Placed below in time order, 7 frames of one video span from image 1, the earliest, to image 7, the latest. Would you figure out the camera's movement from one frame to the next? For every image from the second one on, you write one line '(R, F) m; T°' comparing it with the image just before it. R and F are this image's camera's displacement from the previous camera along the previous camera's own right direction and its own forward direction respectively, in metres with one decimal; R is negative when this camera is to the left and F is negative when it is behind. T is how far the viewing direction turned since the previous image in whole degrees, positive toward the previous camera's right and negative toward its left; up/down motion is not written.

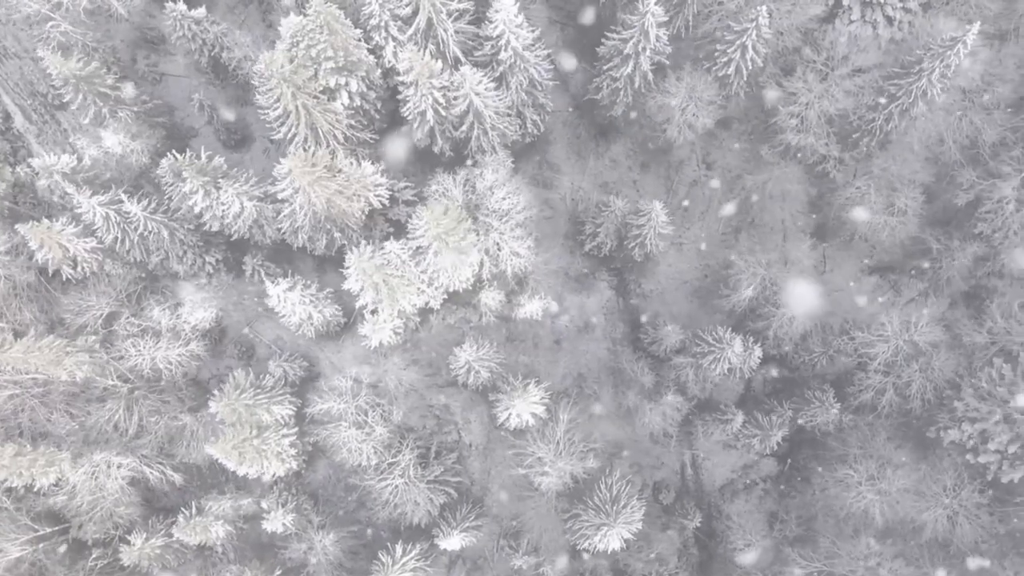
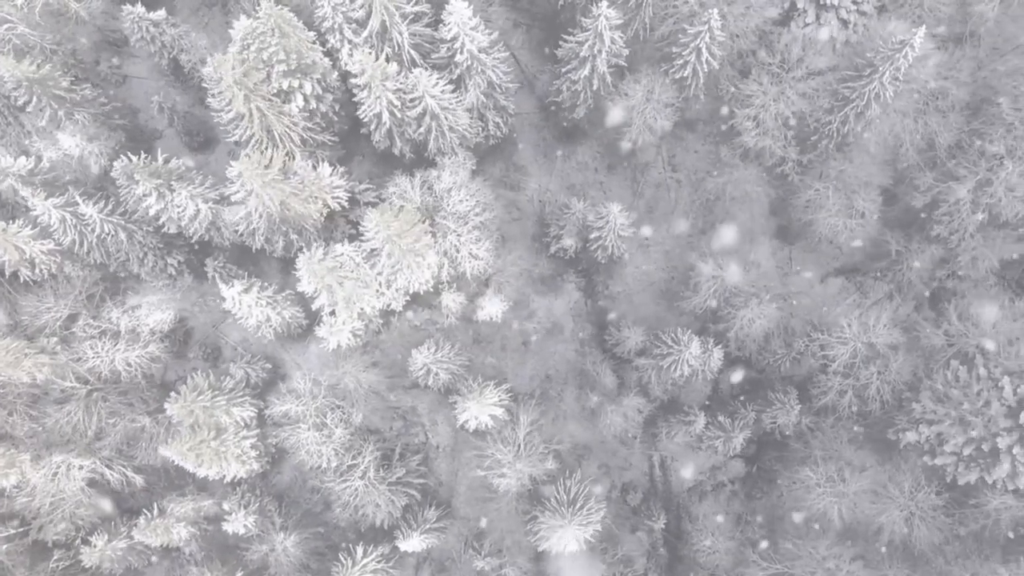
(+1.3, 0.0) m; 0°
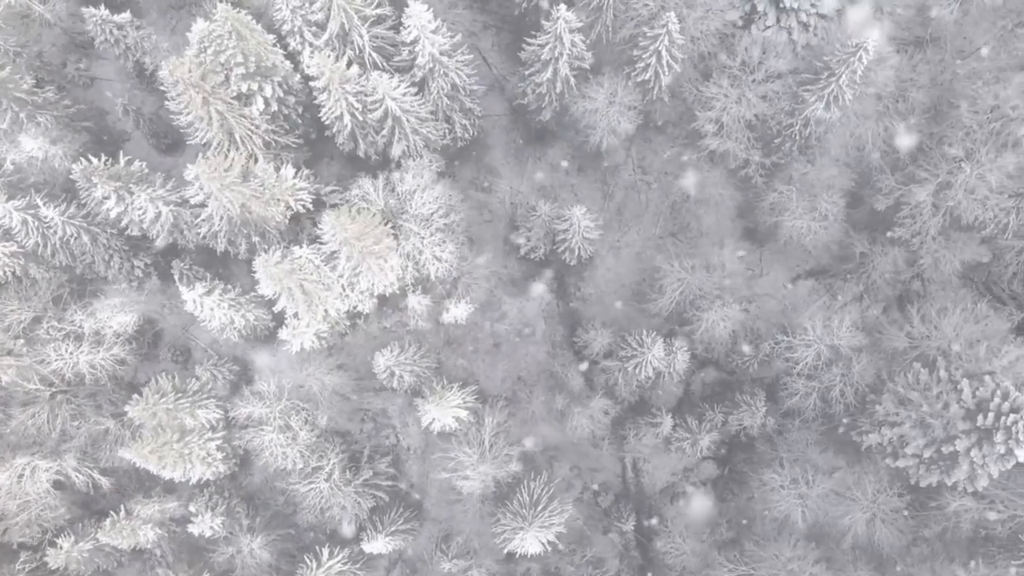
(+1.1, 0.0) m; 0°
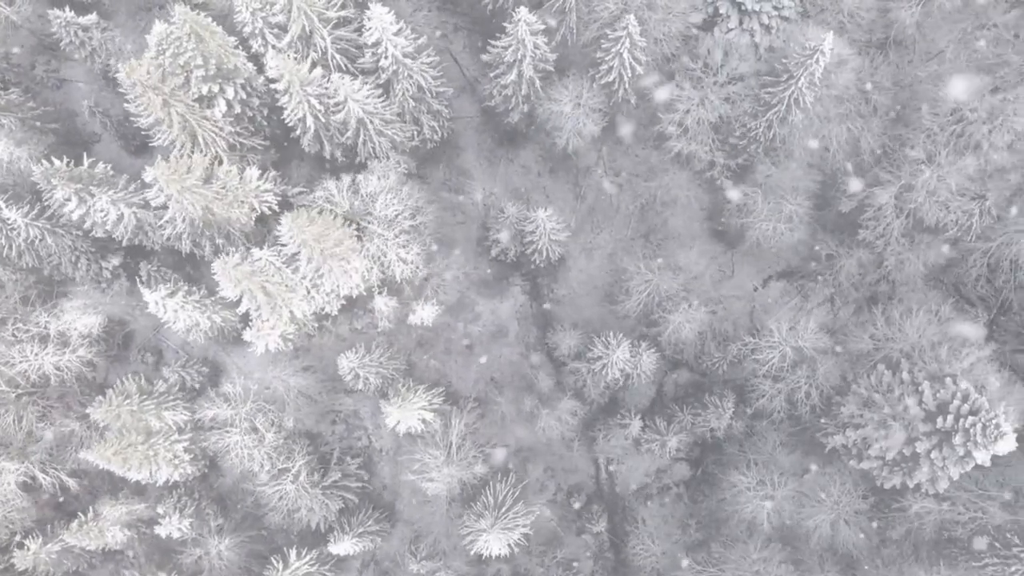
(+1.1, 0.0) m; 0°
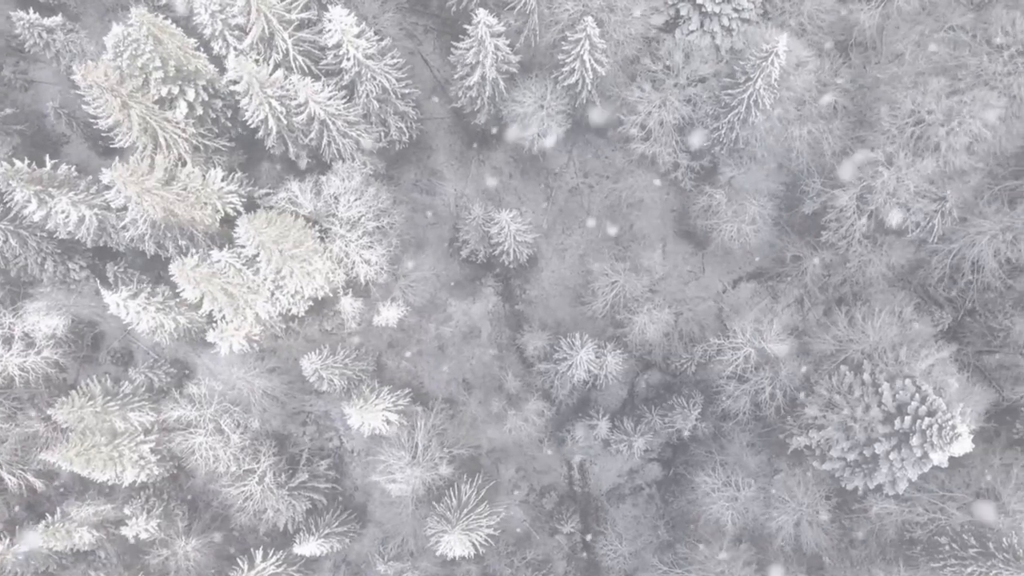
(+1.1, 0.0) m; 0°
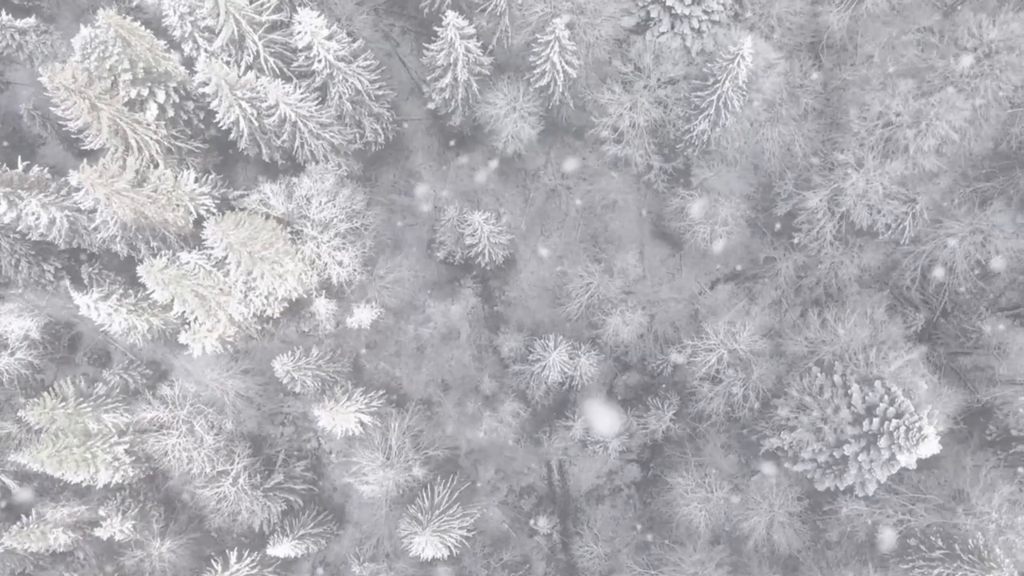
(+0.8, 0.0) m; 0°
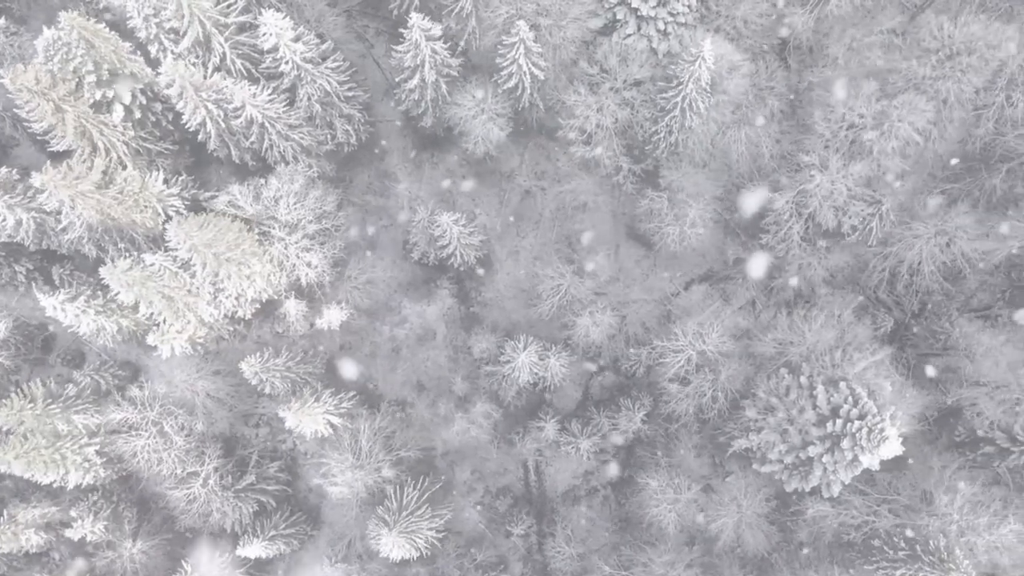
(+1.0, 0.0) m; 0°
